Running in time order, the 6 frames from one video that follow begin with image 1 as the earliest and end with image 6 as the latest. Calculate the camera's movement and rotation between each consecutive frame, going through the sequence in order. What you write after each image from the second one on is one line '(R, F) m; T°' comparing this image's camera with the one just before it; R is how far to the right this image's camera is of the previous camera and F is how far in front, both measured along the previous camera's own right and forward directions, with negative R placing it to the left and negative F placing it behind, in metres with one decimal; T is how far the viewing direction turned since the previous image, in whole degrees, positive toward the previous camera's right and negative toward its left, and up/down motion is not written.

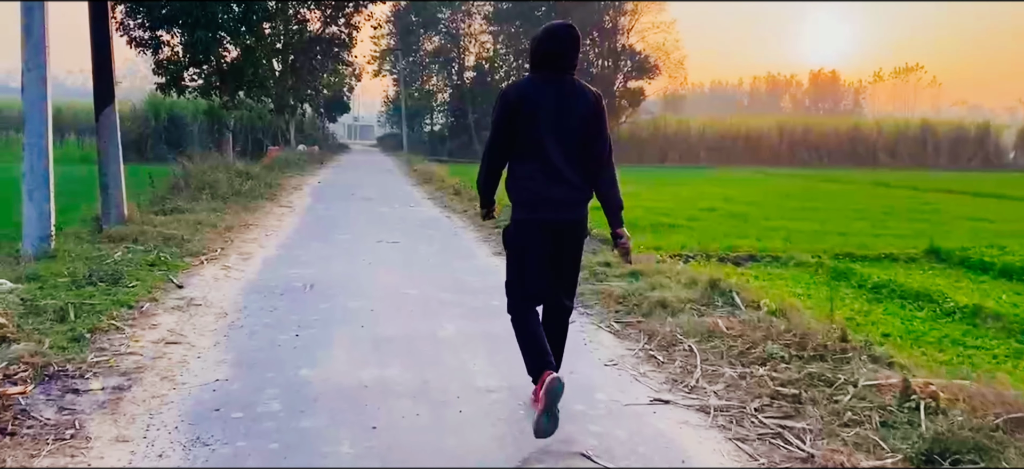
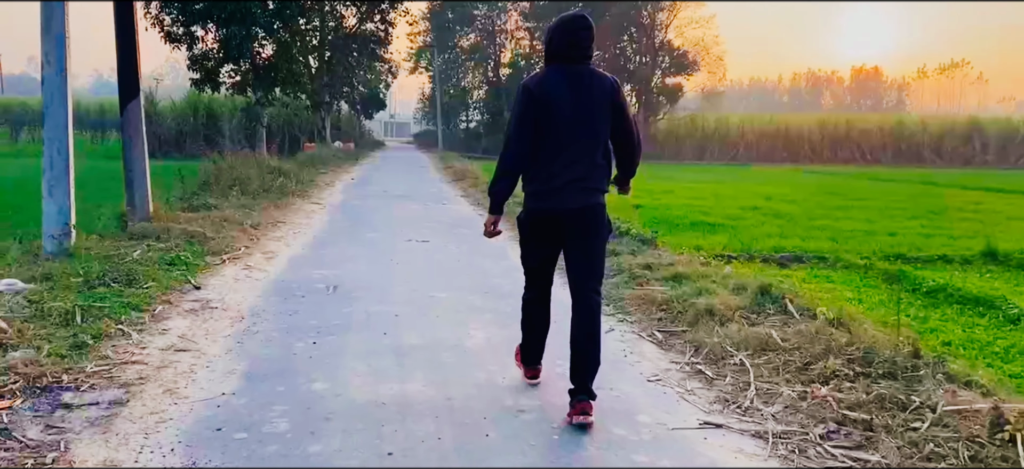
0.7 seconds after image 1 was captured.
(0.0, +0.4) m; -2°
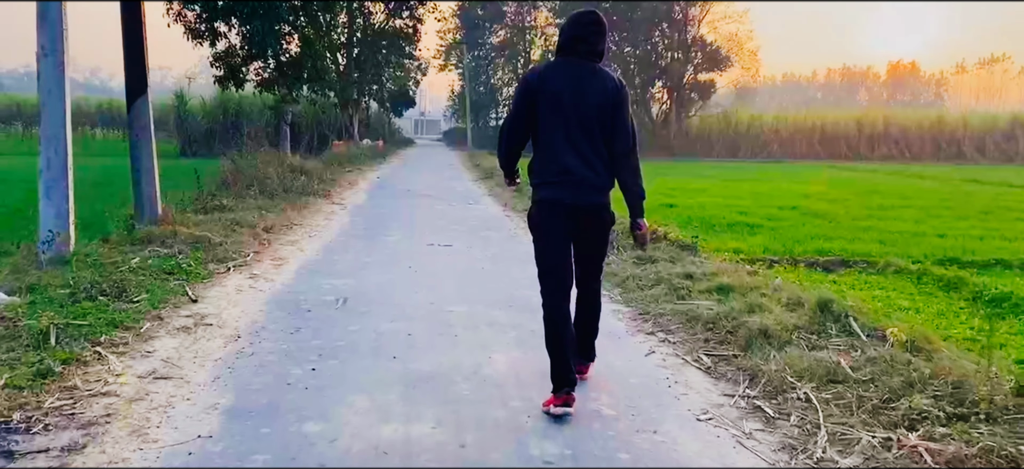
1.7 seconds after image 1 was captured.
(0.0, +0.6) m; -2°
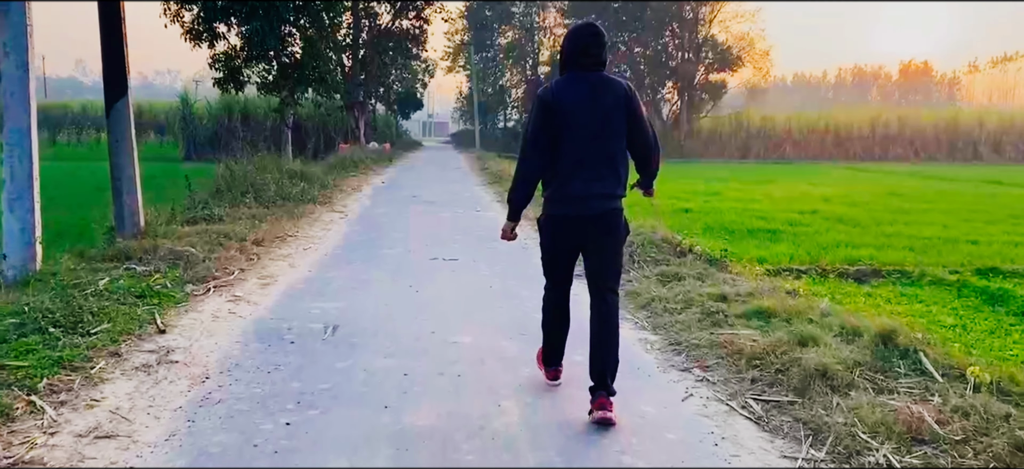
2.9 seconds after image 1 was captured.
(0.0, +0.7) m; -1°
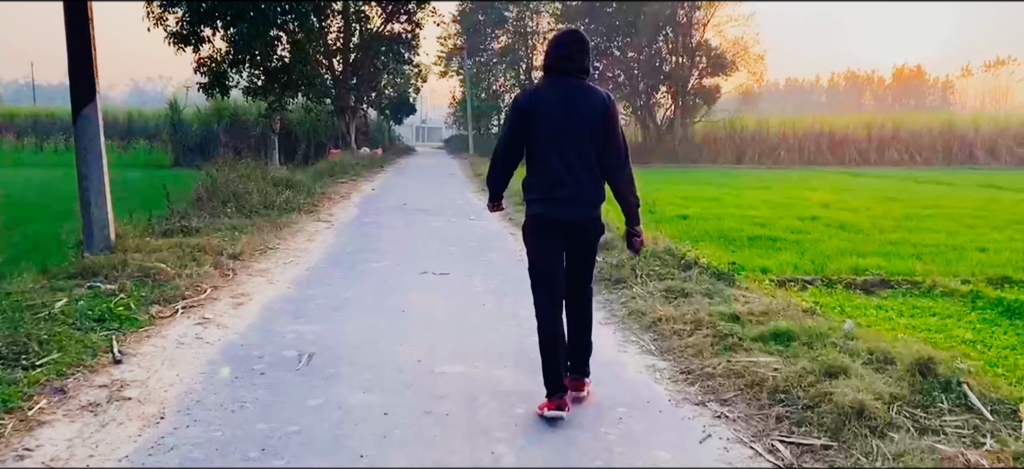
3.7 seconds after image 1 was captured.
(0.0, +0.5) m; 0°
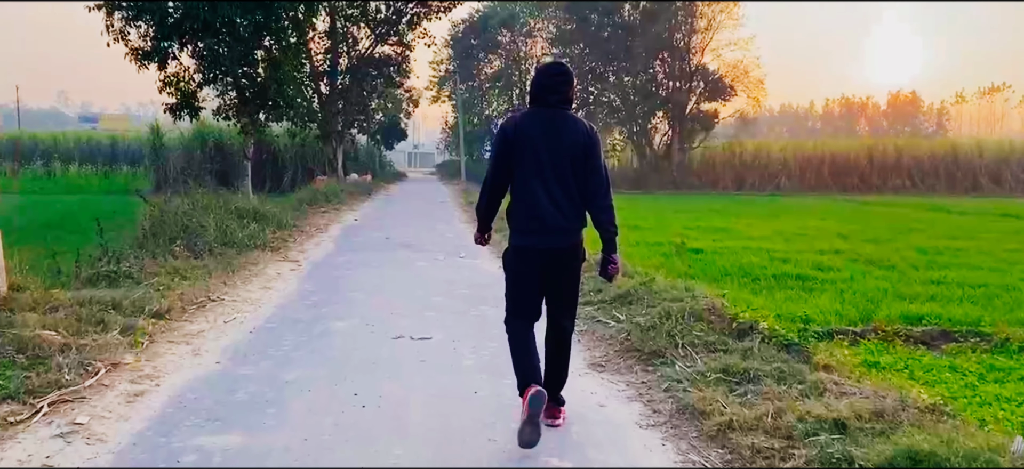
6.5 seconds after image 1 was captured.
(-0.1, +1.7) m; 0°
